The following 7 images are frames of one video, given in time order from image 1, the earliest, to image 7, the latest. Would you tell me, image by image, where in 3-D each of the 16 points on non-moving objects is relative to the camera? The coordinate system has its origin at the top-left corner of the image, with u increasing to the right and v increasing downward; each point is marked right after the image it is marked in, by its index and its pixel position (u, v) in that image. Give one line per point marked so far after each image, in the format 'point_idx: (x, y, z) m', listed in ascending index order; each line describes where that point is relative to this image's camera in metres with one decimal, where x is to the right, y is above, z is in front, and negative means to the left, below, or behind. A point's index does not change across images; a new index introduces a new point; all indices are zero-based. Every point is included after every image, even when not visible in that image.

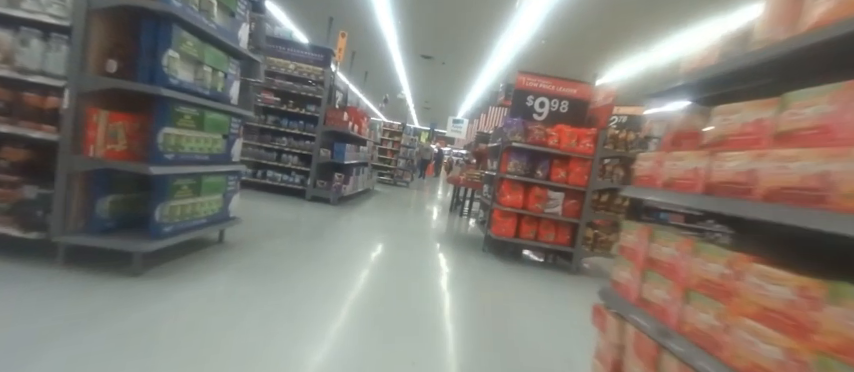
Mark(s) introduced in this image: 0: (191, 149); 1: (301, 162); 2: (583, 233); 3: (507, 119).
0: (-1.8, +0.3, +2.5) m
1: (-2.3, +0.4, +6.2) m
2: (+1.9, -0.6, +4.2) m
3: (+1.0, +0.9, +4.4) m
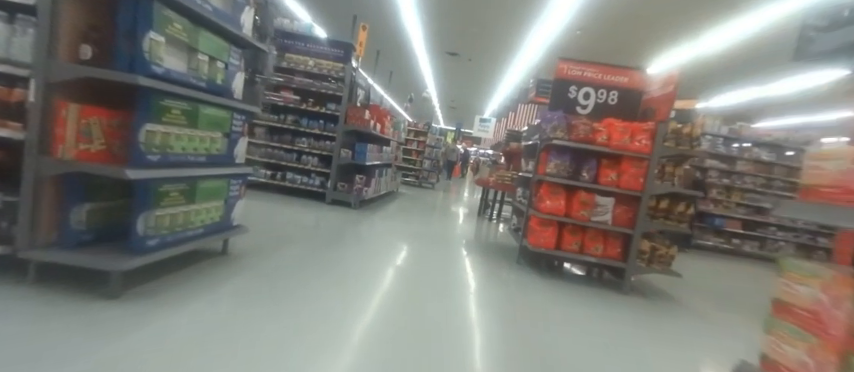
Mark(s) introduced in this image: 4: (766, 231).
0: (-1.6, +0.2, +2.2) m
1: (-1.8, +0.4, +5.9) m
2: (+2.2, -0.6, +3.5) m
3: (+1.4, +0.8, +3.8) m
4: (+8.5, -1.2, +8.2) m
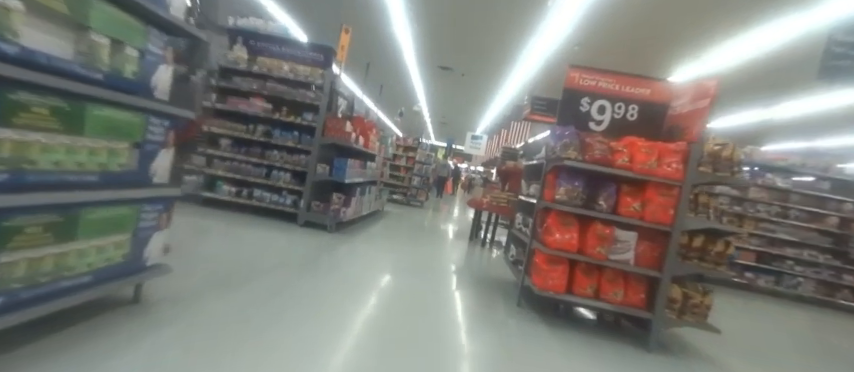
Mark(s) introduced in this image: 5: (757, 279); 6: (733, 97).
0: (-1.7, +0.1, +1.5) m
1: (-2.0, +0.1, +5.2) m
2: (+2.1, -0.9, +2.9) m
3: (+1.2, +0.6, +3.3) m
4: (+8.2, -1.8, +7.7) m
5: (+7.2, -2.0, +7.4) m
6: (+9.2, +2.6, +10.2) m
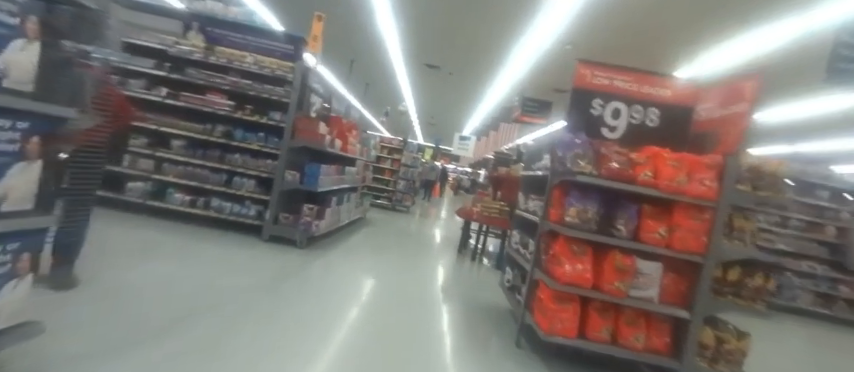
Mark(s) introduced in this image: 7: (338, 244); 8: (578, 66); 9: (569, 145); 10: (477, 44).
0: (-1.8, 0.0, +0.9) m
1: (-2.2, 0.0, +4.5) m
2: (+1.9, -1.1, +2.4) m
3: (+1.1, +0.4, +2.7) m
4: (+7.8, -2.0, +7.4) m
5: (+6.9, -2.2, +7.1) m
6: (+8.8, +2.4, +9.9) m
7: (-1.5, -1.0, +5.7) m
8: (+1.3, +1.0, +2.8) m
9: (+1.1, +0.3, +2.6) m
10: (+1.5, +4.2, +9.9) m
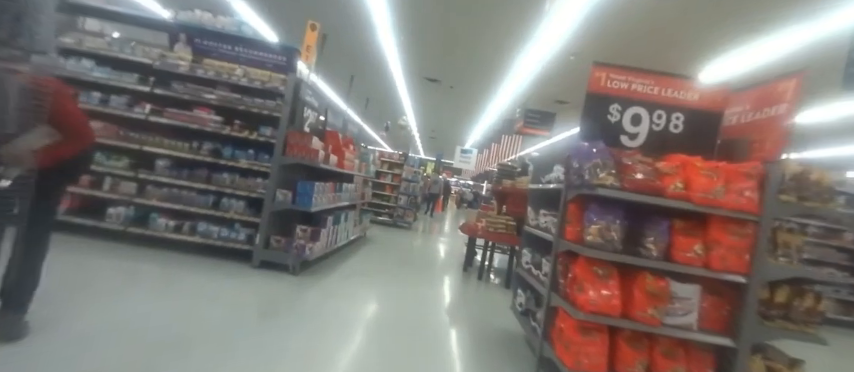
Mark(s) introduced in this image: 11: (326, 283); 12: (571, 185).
0: (-1.8, -0.1, +0.6) m
1: (-2.2, -0.3, +4.2) m
2: (+2.0, -1.1, +2.1) m
3: (+1.1, +0.3, +2.4) m
4: (+7.9, -2.1, +7.0) m
5: (+7.0, -2.3, +6.6) m
6: (+8.8, +2.2, +9.7) m
7: (-1.5, -1.3, +5.3) m
8: (+1.3, +0.9, +2.6) m
9: (+1.1, +0.2, +2.3) m
10: (+1.4, +3.8, +9.7) m
11: (-1.3, -1.3, +4.4) m
12: (+1.0, 0.0, +2.4) m
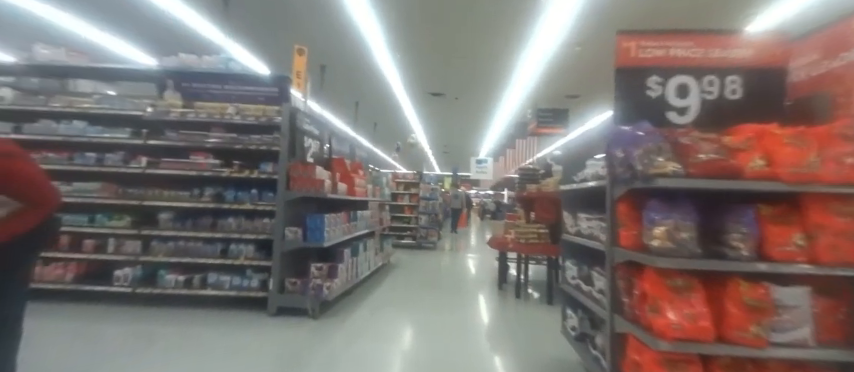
0: (-1.7, -0.4, +0.3) m
1: (-2.0, -0.8, +3.9) m
2: (+2.2, -1.0, +1.5) m
3: (+1.1, +0.3, +2.0) m
4: (+8.5, -1.3, +6.1) m
5: (+7.6, -1.7, +5.8) m
6: (+9.0, +2.9, +8.9) m
7: (-1.0, -1.7, +5.0) m
8: (+1.2, +0.9, +2.2) m
9: (+1.1, +0.3, +1.9) m
10: (+1.5, +3.5, +9.5) m
11: (-0.9, -1.7, +4.1) m
12: (+1.1, 0.0, +2.0) m
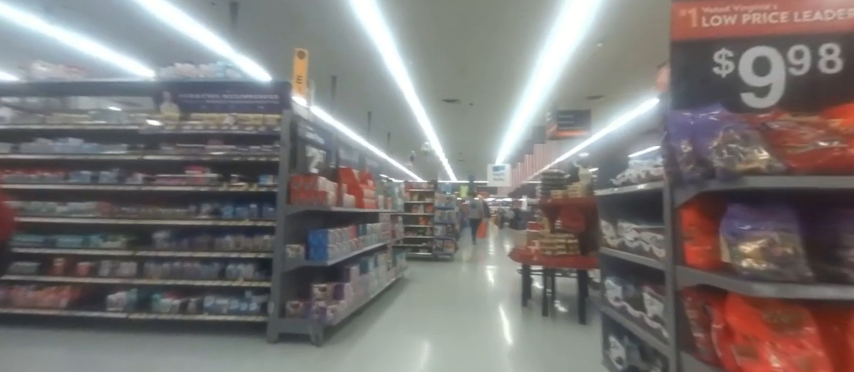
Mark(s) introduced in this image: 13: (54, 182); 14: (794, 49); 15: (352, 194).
0: (-1.8, -0.4, 0.0) m
1: (-1.8, -0.9, +3.6) m
2: (+2.2, -0.9, +1.0) m
3: (+1.2, +0.3, +1.6) m
4: (+8.8, -1.2, +5.2) m
5: (+7.8, -1.6, +4.9) m
6: (+9.2, +3.0, +8.2) m
7: (-0.8, -1.8, +4.6) m
8: (+1.3, +0.9, +1.7) m
9: (+1.2, +0.2, +1.4) m
10: (+1.8, +3.3, +9.1) m
11: (-0.7, -1.8, +3.7) m
12: (+1.2, 0.0, +1.5) m
13: (-4.2, +0.1, +3.8) m
14: (+1.8, +0.7, +1.7) m
15: (-1.0, -0.1, +4.4) m
